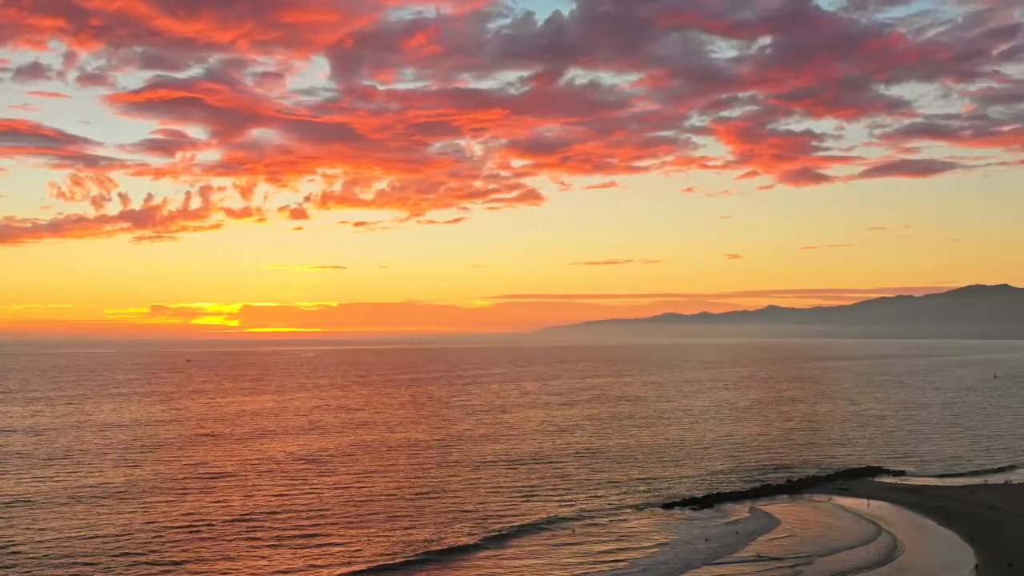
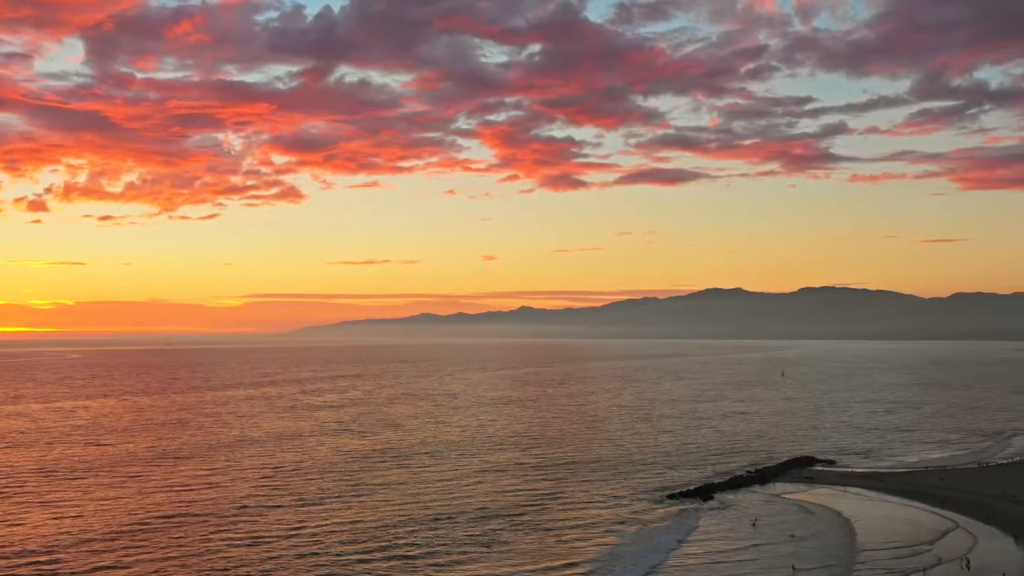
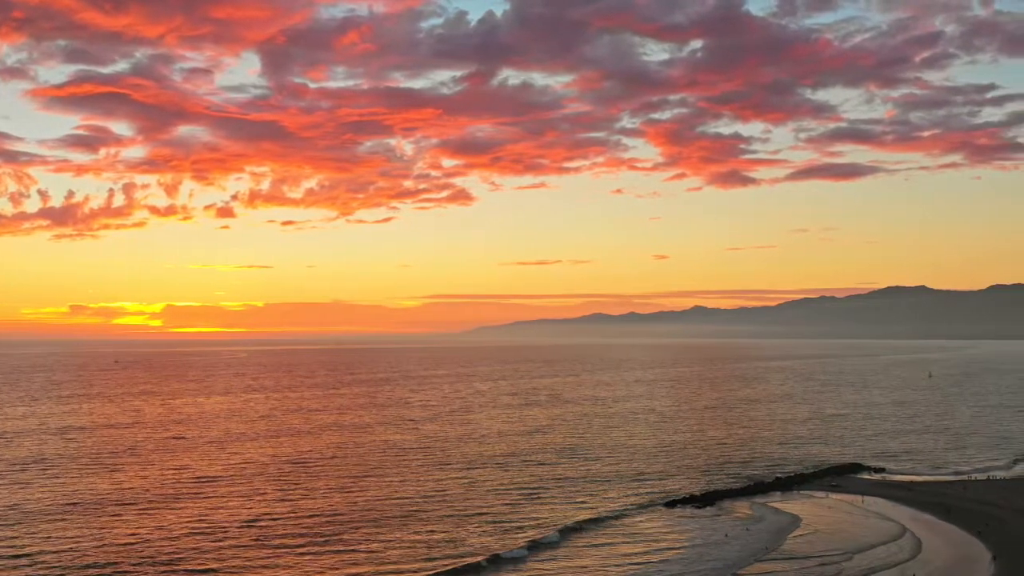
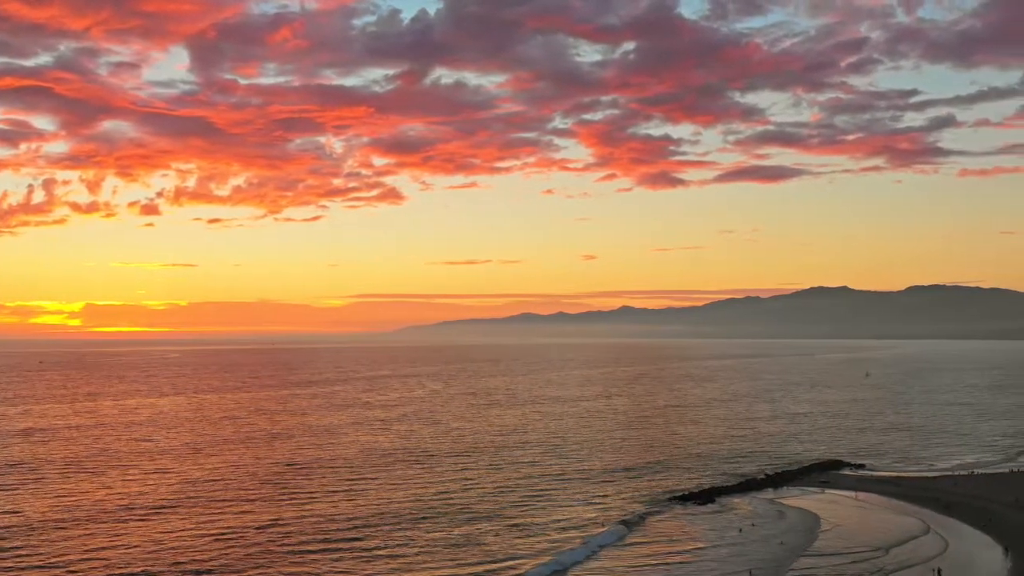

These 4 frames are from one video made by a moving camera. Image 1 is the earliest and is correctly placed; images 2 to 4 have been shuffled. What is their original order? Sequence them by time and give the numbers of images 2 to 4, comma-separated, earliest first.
3, 4, 2
